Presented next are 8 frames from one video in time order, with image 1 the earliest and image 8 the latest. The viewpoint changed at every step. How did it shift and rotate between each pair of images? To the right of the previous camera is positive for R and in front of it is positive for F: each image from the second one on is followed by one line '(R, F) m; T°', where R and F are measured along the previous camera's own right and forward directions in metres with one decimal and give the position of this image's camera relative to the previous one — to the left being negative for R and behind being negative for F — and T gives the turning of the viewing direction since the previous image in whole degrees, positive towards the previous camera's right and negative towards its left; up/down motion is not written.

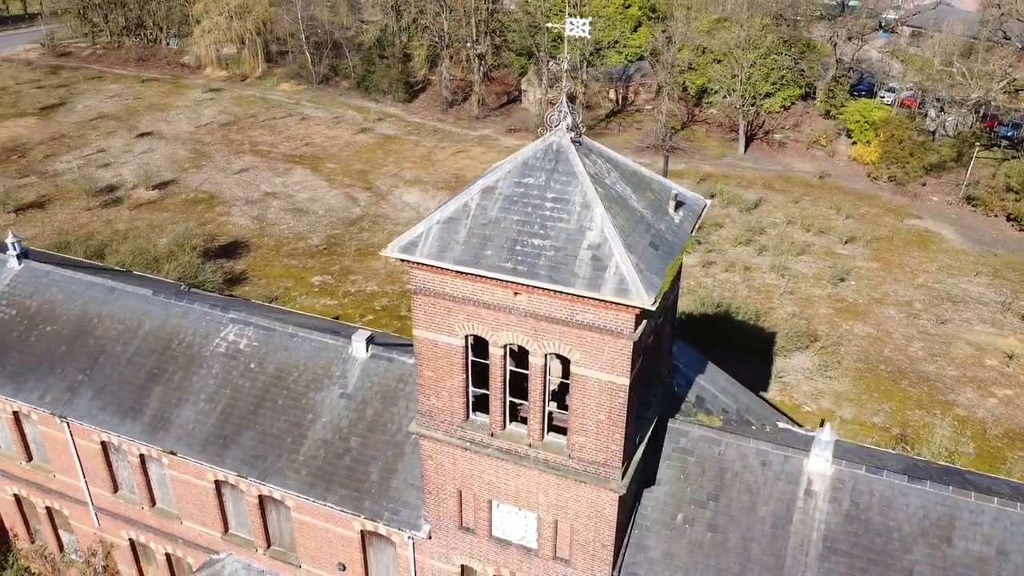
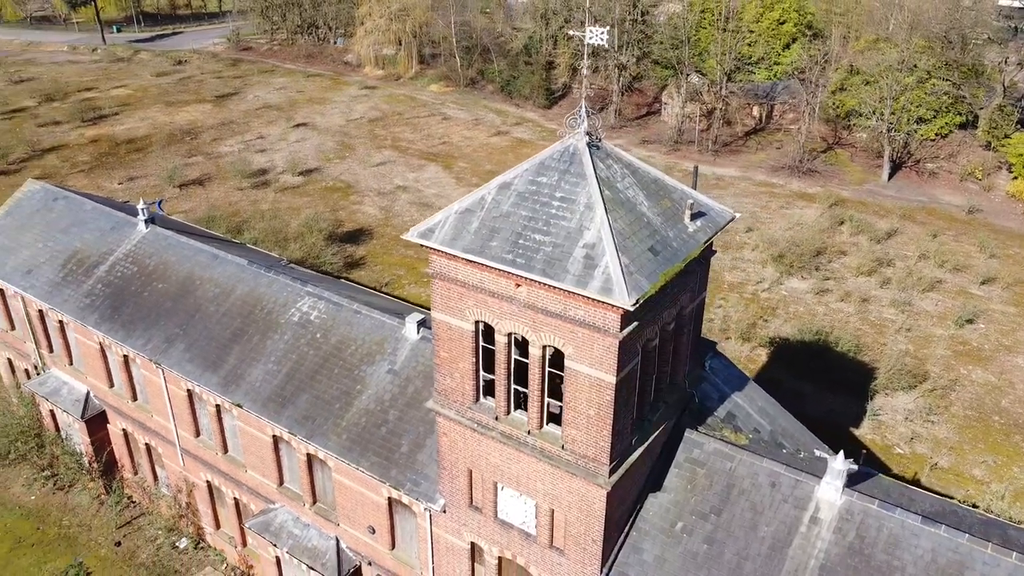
(+1.8, -0.4) m; -11°
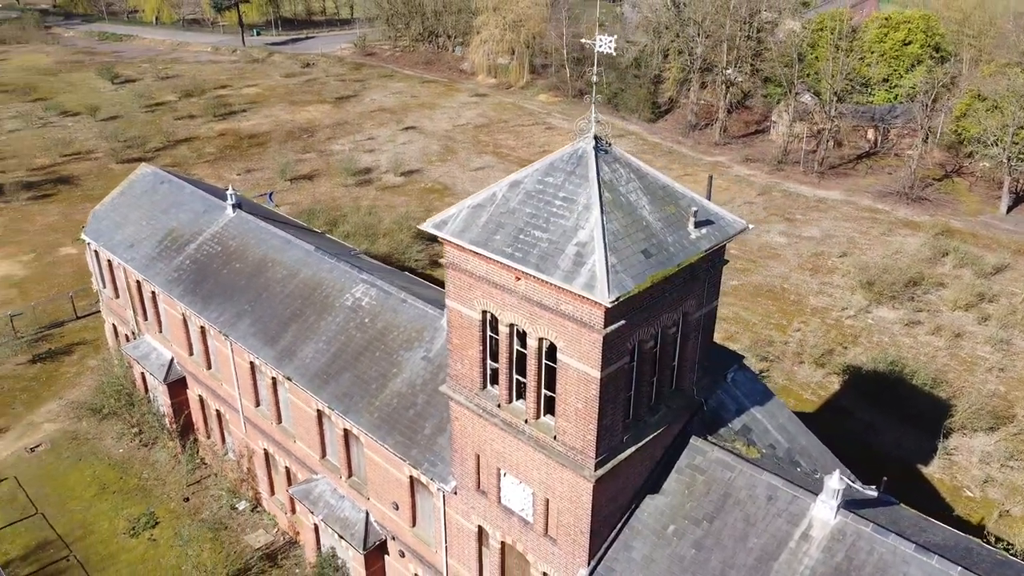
(+1.5, -0.4) m; -8°
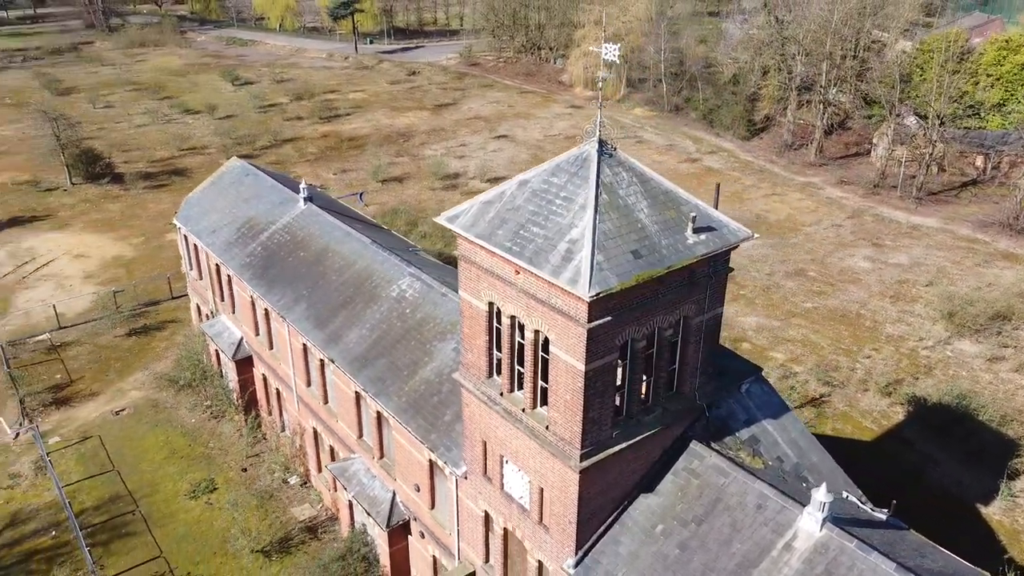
(+1.5, -0.5) m; -7°
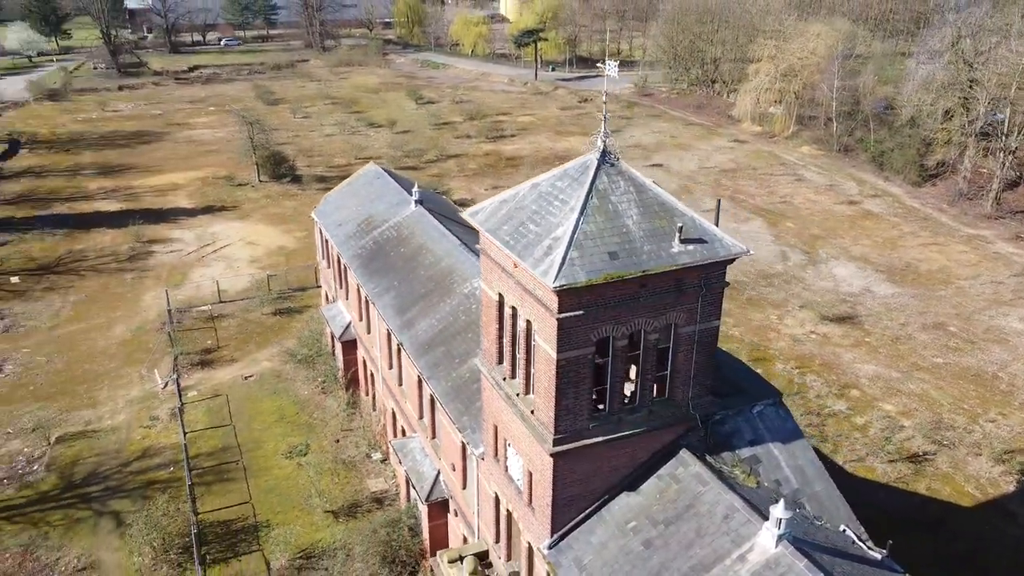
(+2.8, -0.7) m; -13°
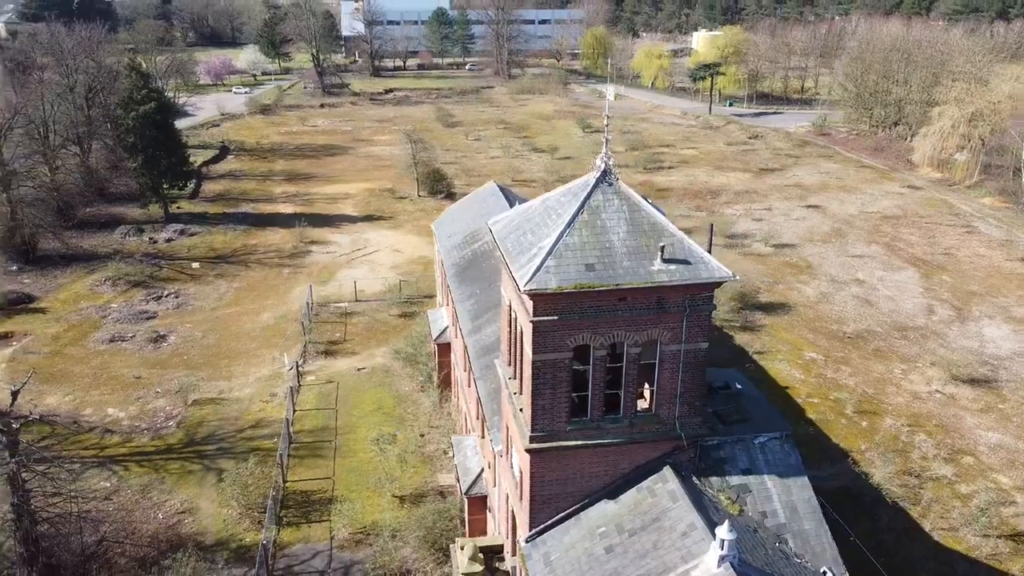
(+3.0, -0.6) m; -13°
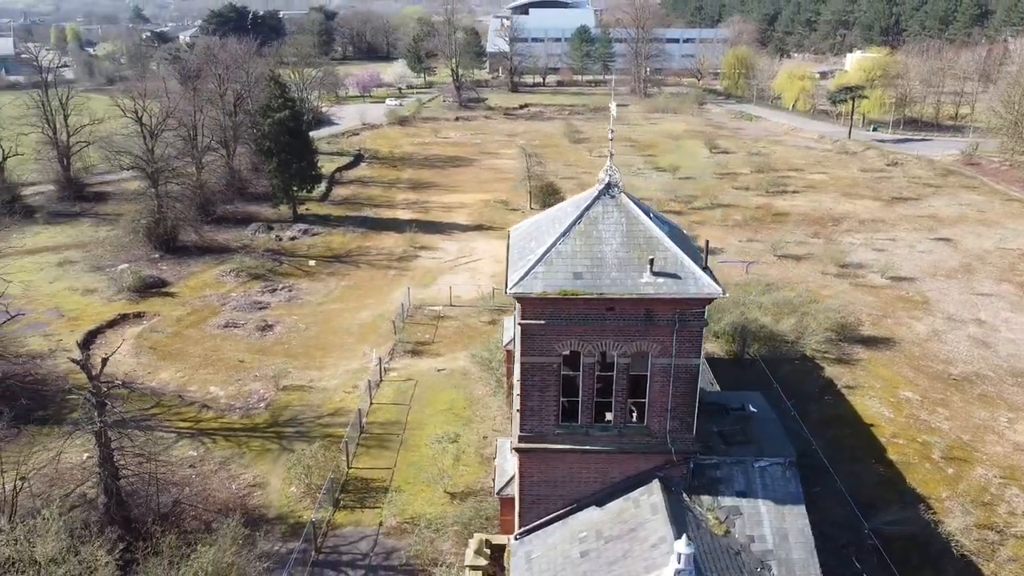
(+2.3, -0.3) m; -10°
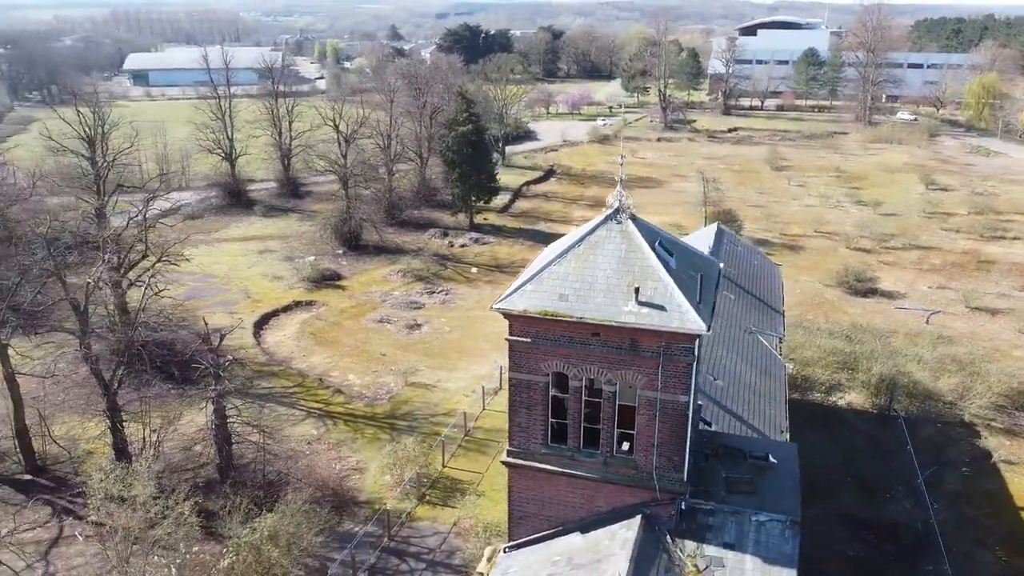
(+3.5, +0.2) m; -15°
